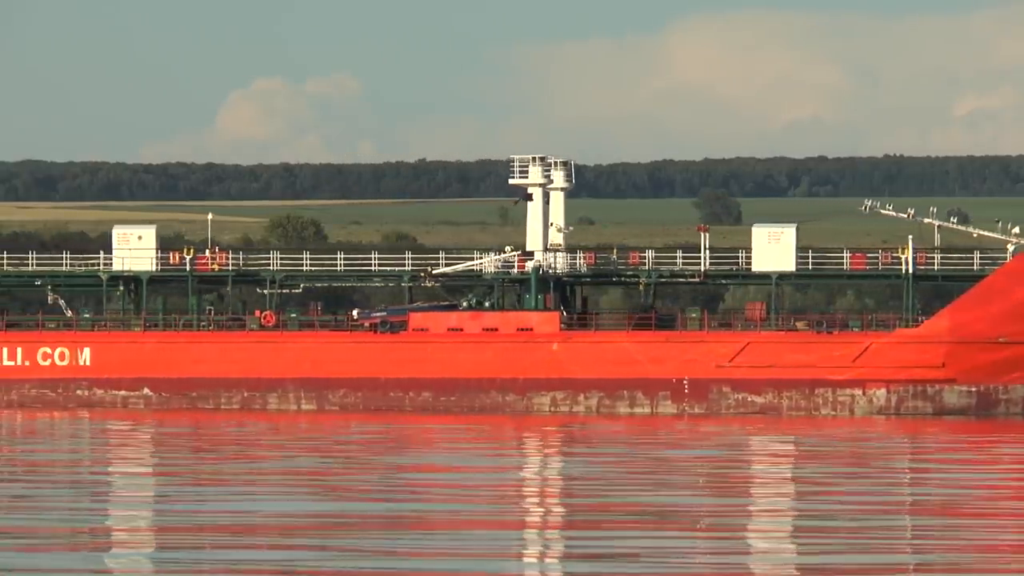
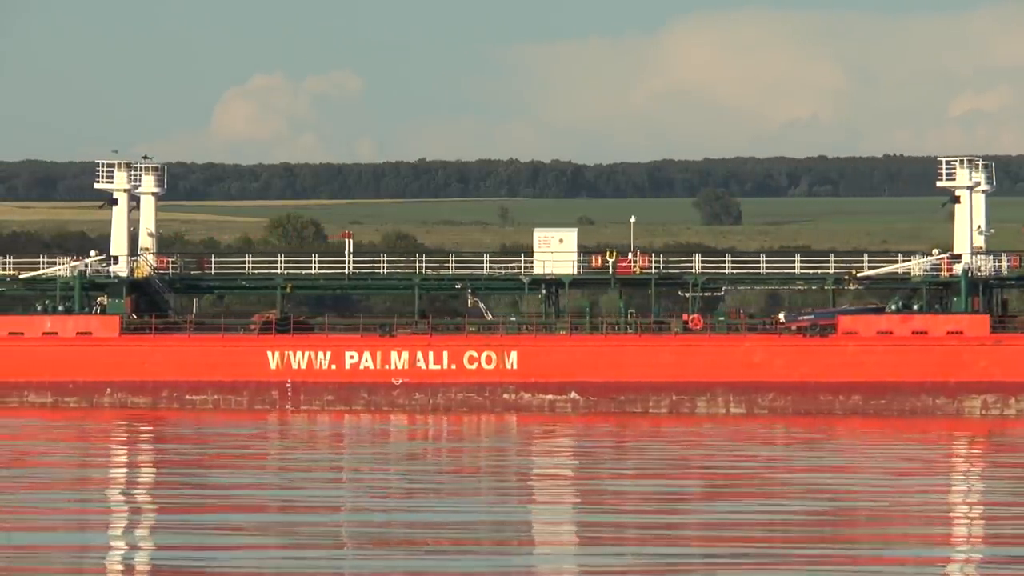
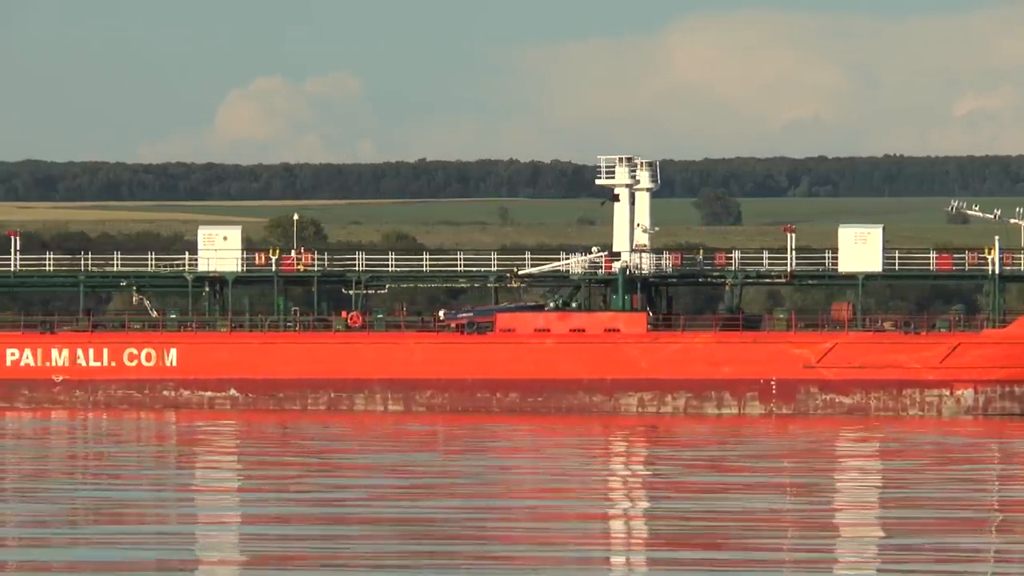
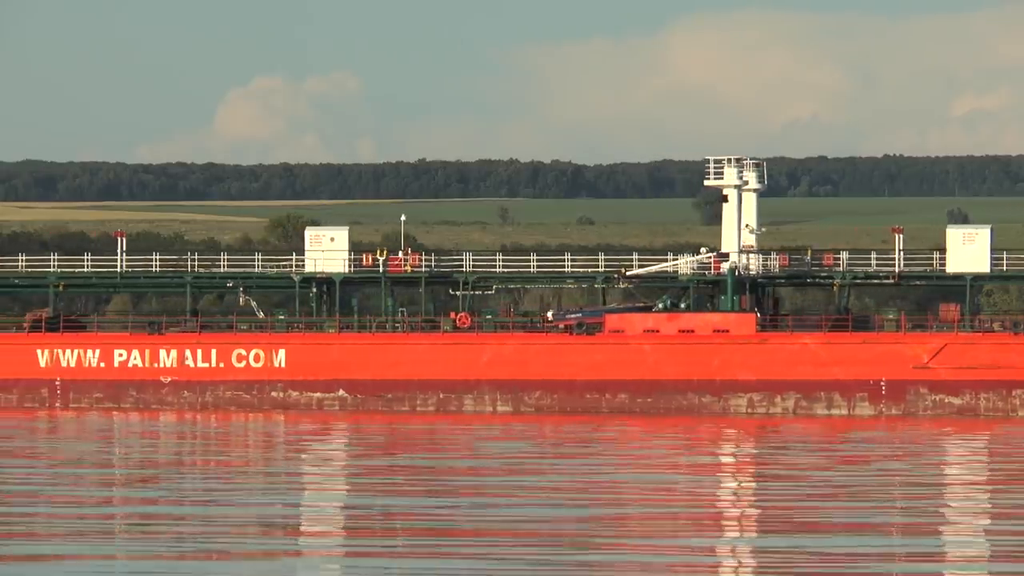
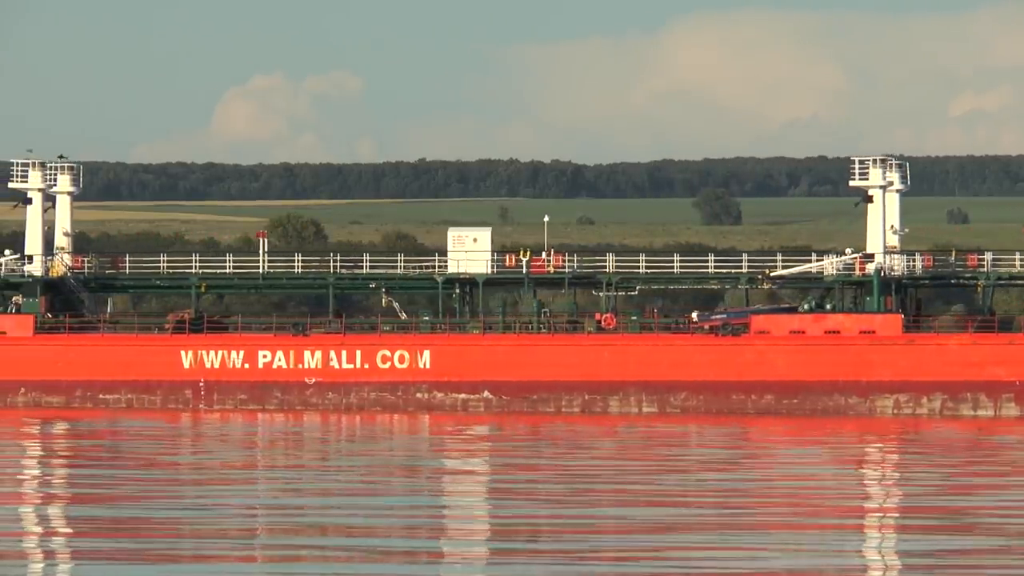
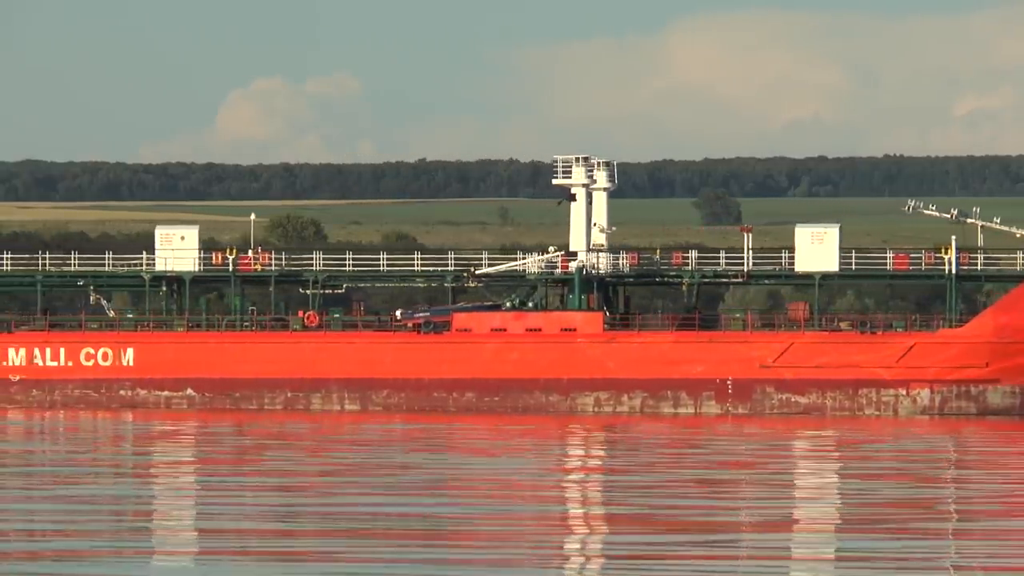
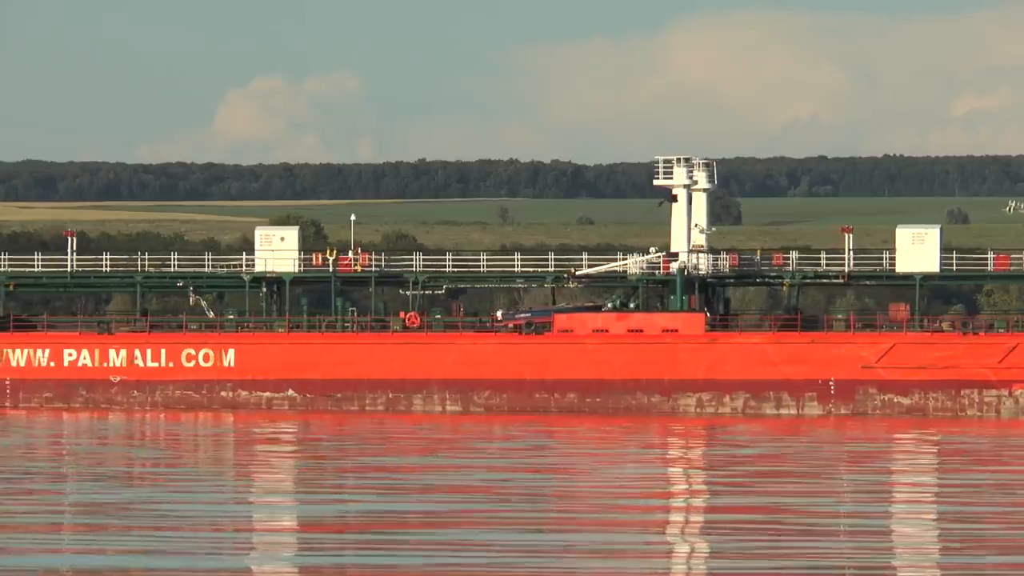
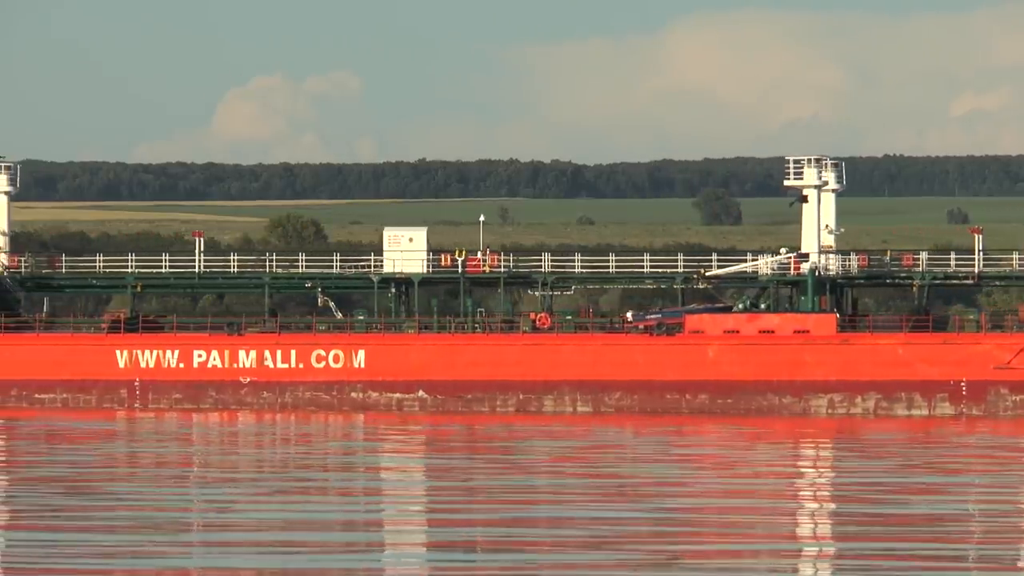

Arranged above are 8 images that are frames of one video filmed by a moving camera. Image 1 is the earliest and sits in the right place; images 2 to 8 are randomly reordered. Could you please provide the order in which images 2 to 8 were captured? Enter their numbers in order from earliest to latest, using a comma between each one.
6, 3, 7, 4, 8, 5, 2
